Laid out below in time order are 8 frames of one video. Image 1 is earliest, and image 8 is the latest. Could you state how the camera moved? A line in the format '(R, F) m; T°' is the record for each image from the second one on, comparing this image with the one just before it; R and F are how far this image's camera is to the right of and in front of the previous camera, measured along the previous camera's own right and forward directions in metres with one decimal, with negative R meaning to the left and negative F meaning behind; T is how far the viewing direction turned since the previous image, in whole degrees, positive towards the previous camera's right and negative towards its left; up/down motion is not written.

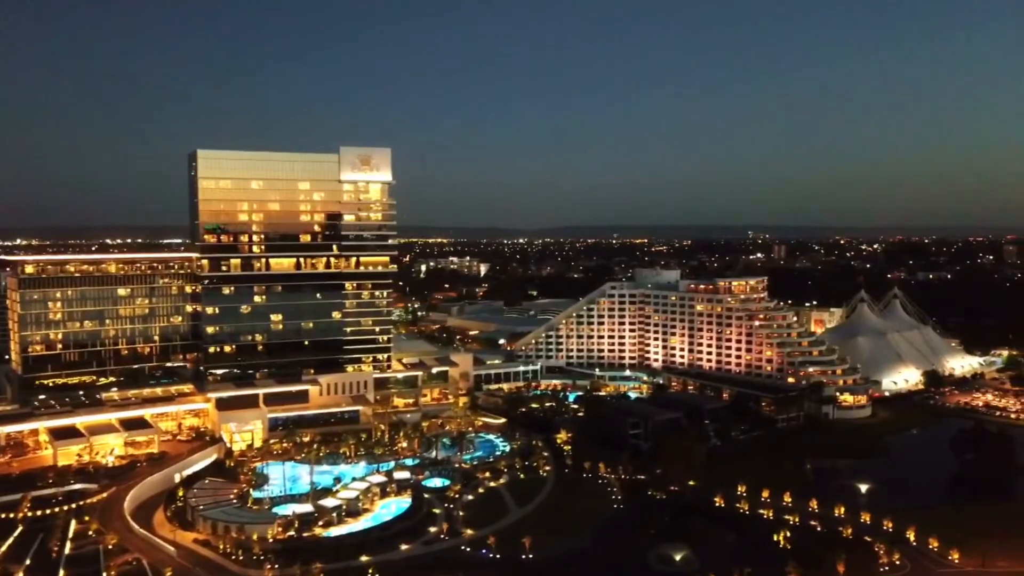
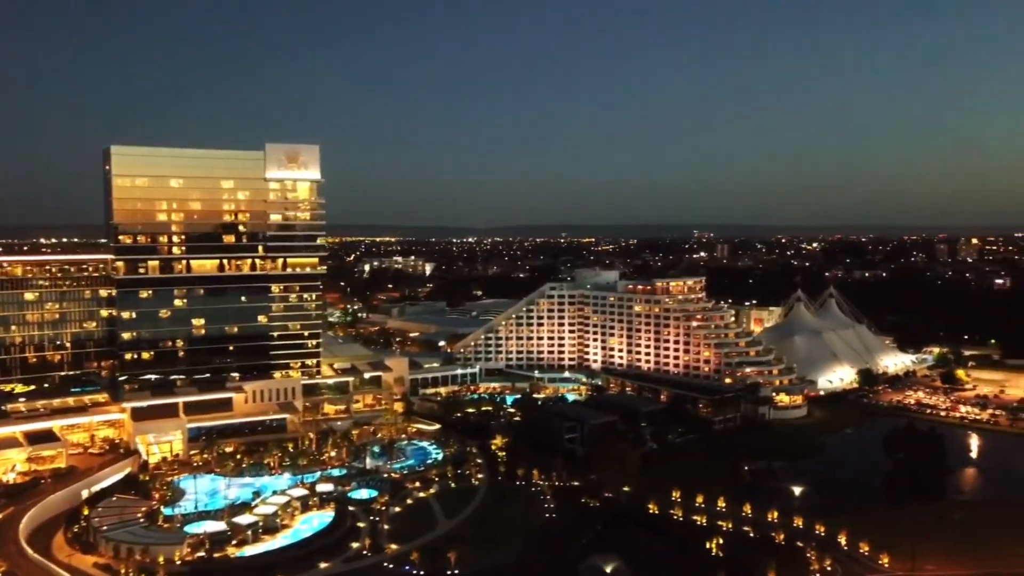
(+0.8, +1.0) m; +4°
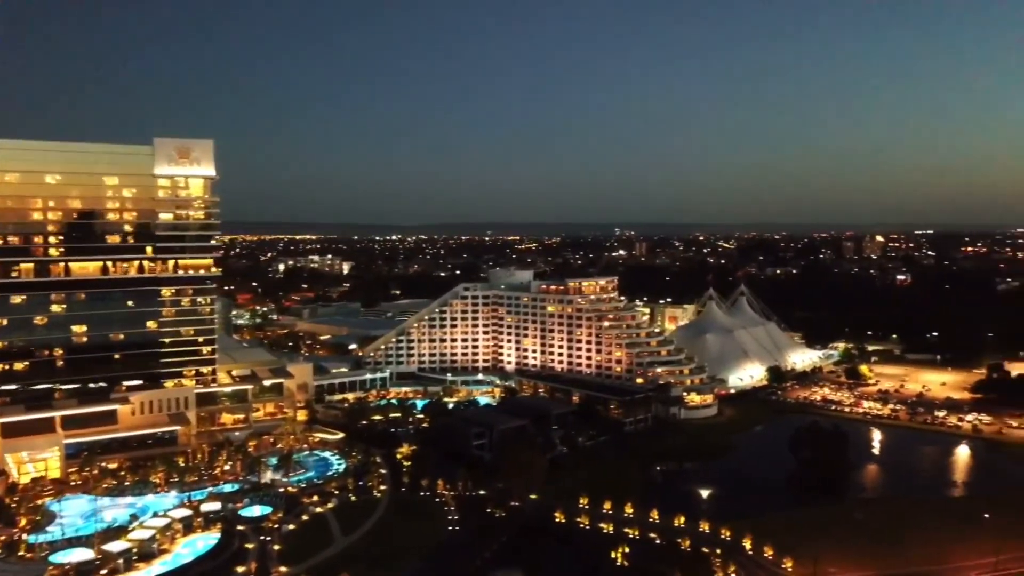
(+0.9, +1.2) m; +5°
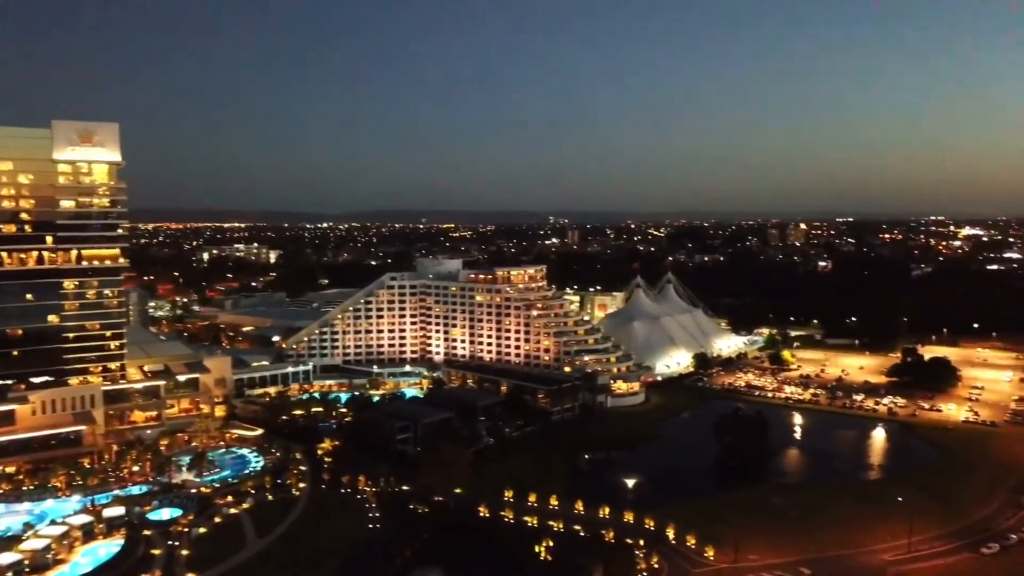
(+0.5, +0.7) m; +5°
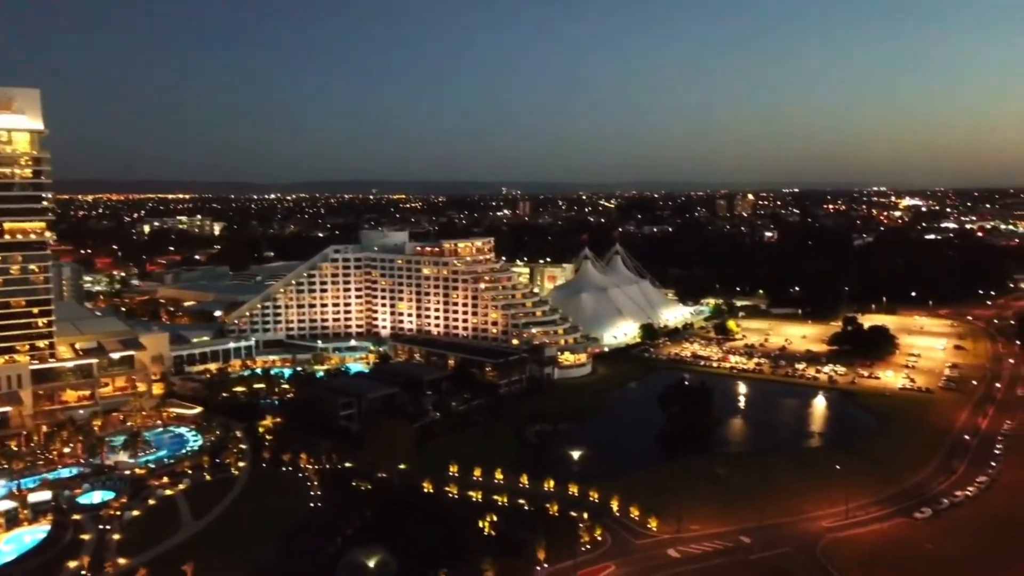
(+0.3, +0.5) m; +3°
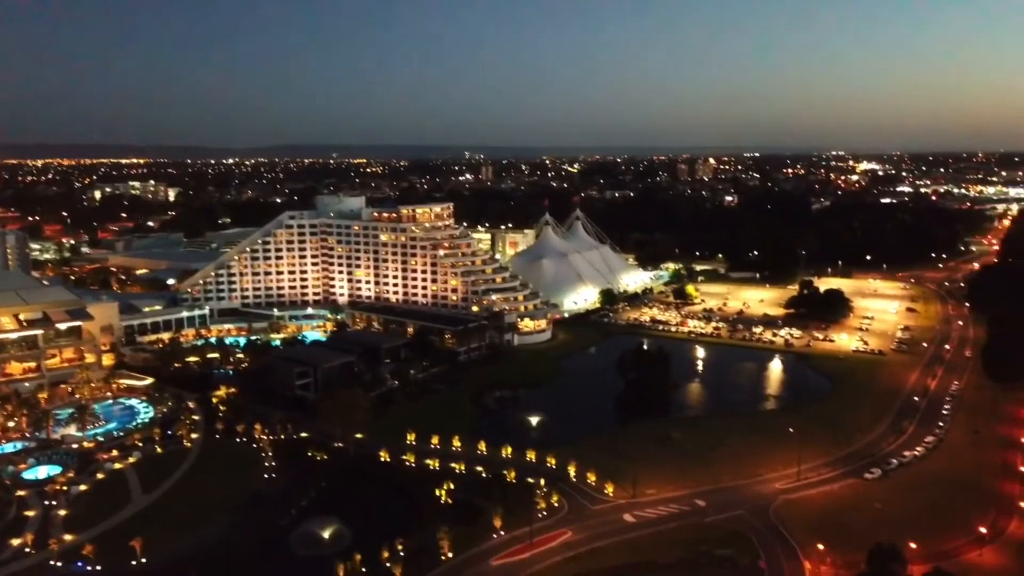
(+0.3, +0.3) m; +3°
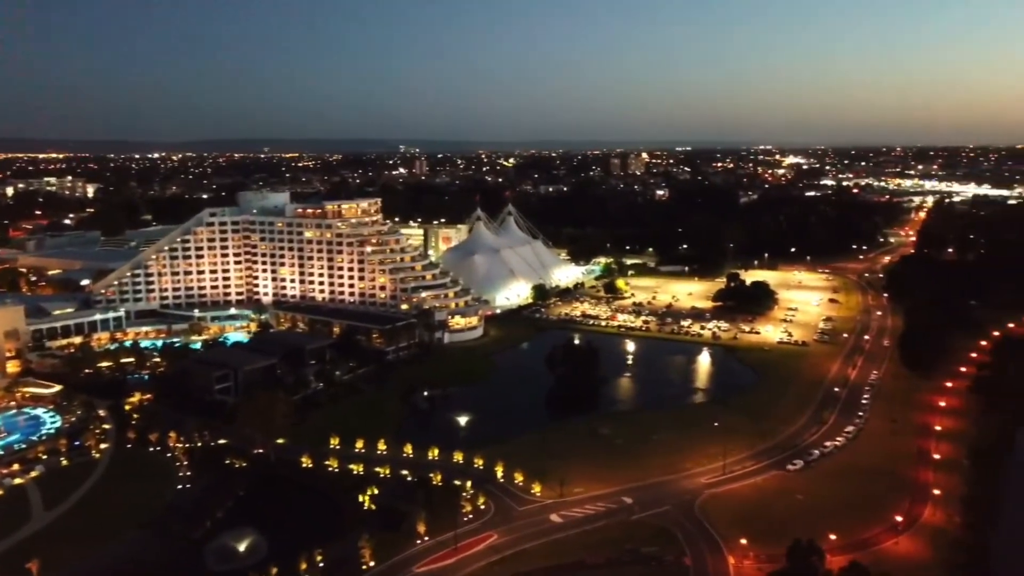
(+0.5, +0.5) m; +4°
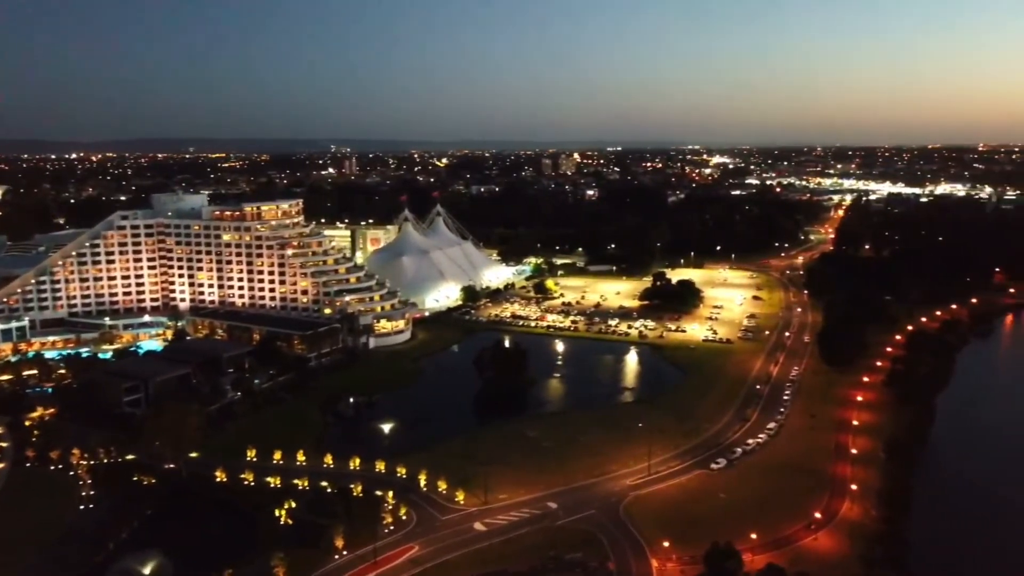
(+0.4, +0.5) m; +5°
